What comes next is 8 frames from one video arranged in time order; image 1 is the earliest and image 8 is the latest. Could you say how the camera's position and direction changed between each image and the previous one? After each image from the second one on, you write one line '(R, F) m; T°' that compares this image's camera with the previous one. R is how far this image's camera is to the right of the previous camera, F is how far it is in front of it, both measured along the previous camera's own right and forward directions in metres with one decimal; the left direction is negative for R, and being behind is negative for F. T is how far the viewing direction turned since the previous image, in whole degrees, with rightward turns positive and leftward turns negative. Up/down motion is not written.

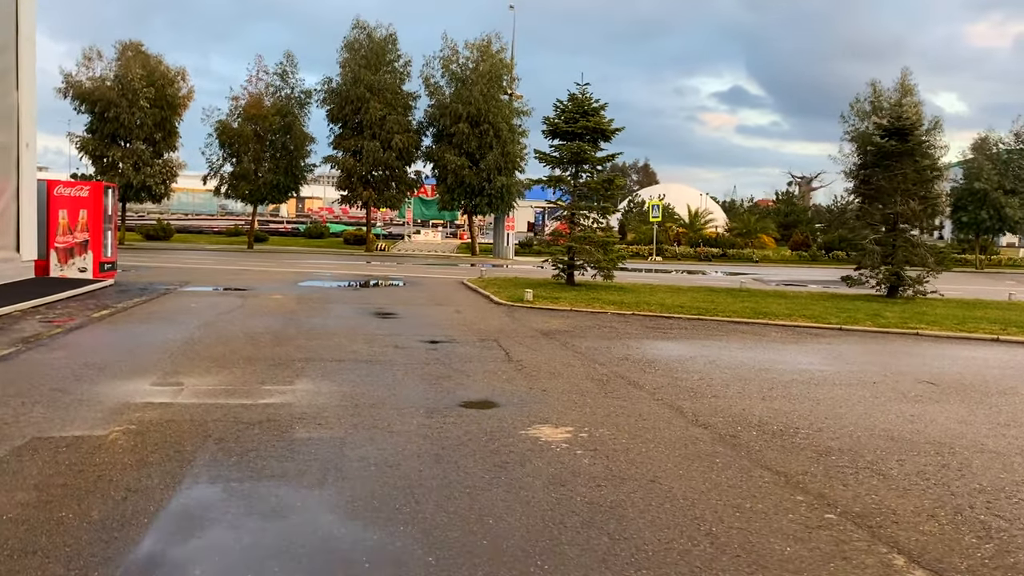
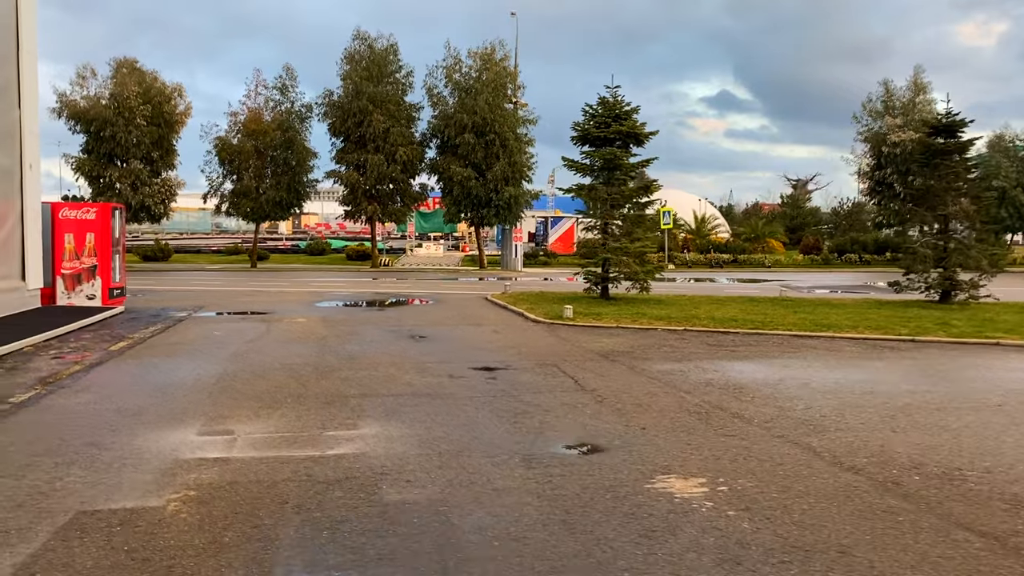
(-0.8, +0.9) m; 0°
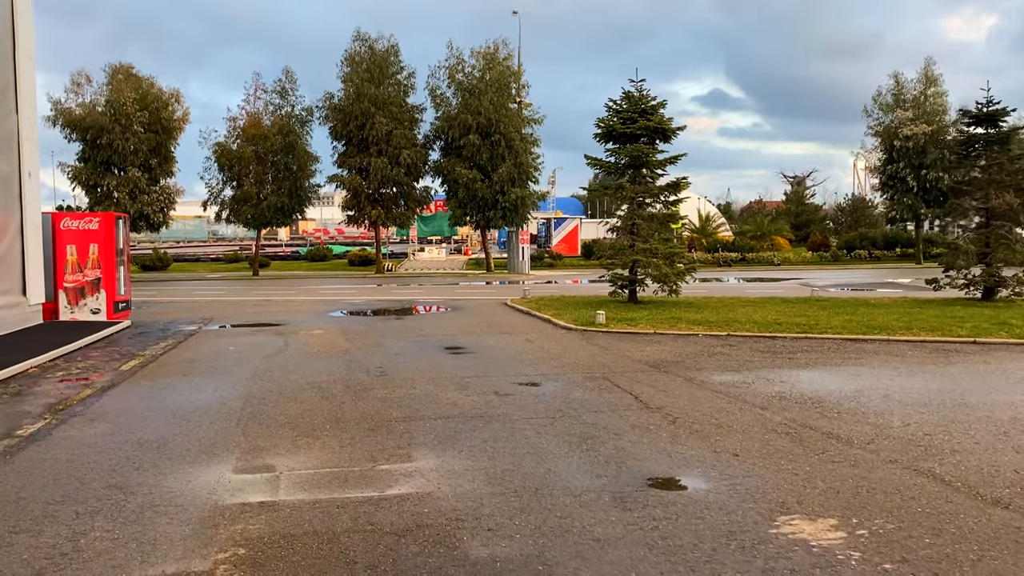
(-0.5, +0.8) m; 0°
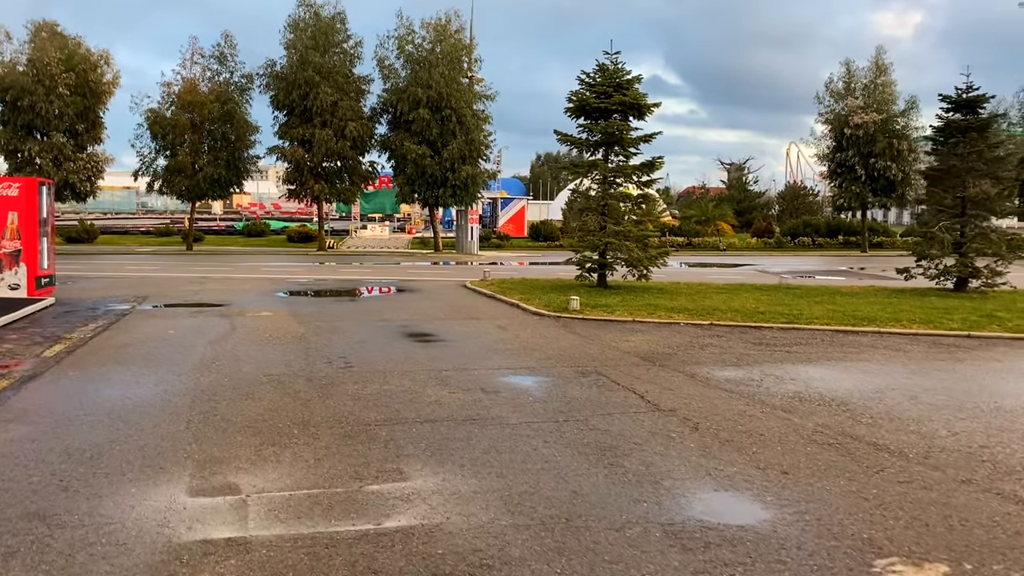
(-0.5, +1.0) m; +4°
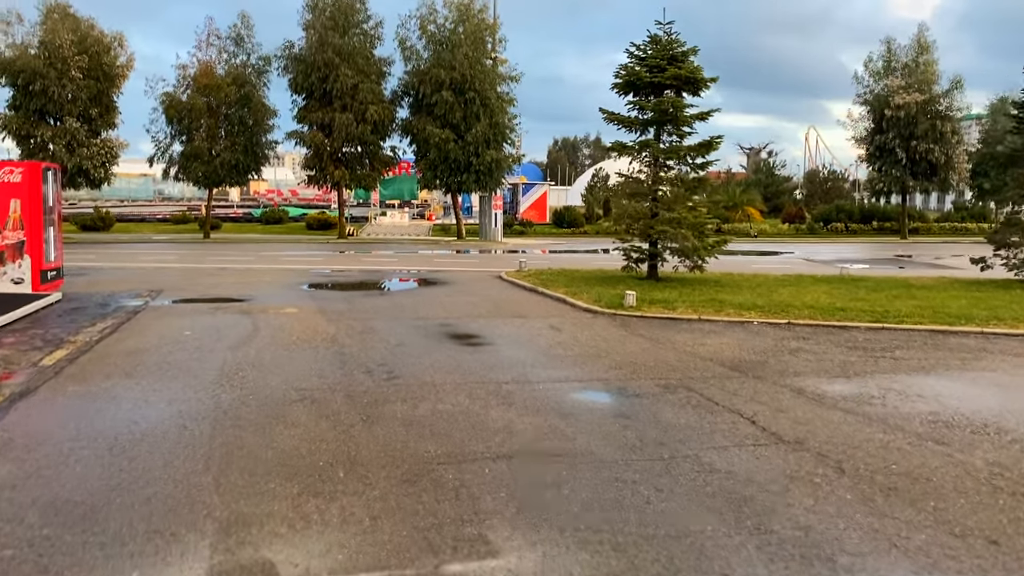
(-0.5, +1.3) m; -1°
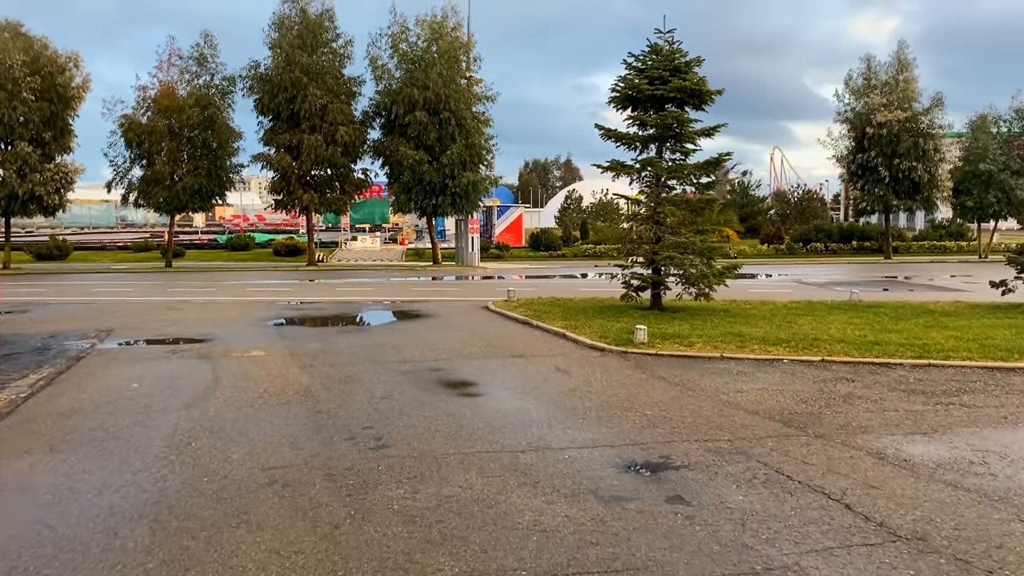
(-0.3, +1.3) m; +2°
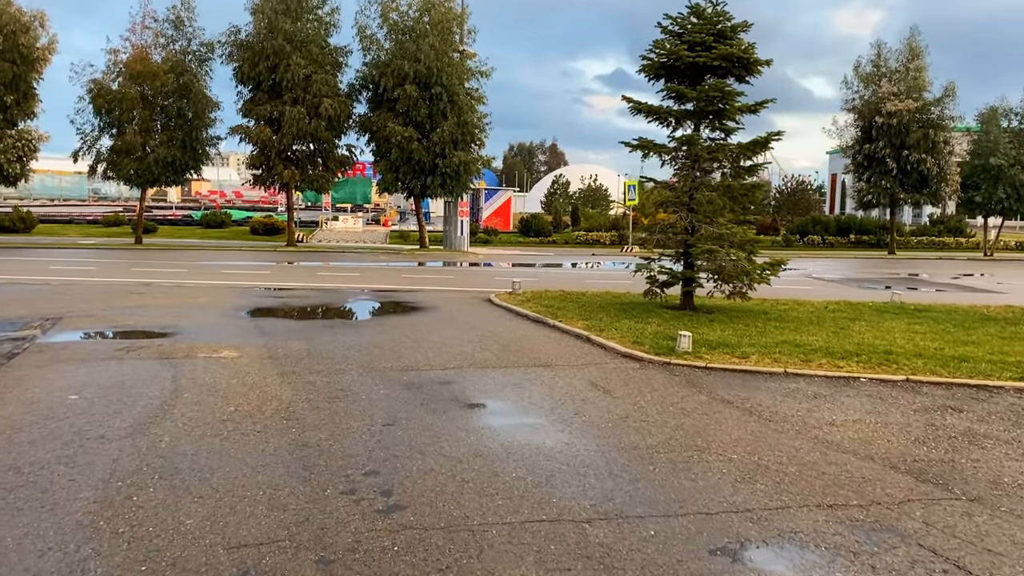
(-0.5, +1.7) m; +1°
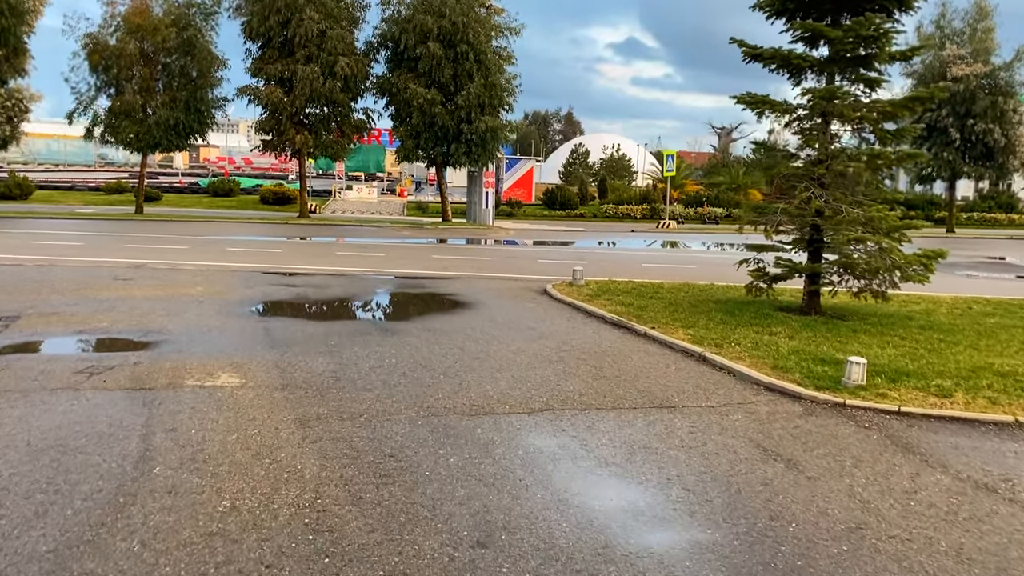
(-0.7, +2.5) m; -1°
